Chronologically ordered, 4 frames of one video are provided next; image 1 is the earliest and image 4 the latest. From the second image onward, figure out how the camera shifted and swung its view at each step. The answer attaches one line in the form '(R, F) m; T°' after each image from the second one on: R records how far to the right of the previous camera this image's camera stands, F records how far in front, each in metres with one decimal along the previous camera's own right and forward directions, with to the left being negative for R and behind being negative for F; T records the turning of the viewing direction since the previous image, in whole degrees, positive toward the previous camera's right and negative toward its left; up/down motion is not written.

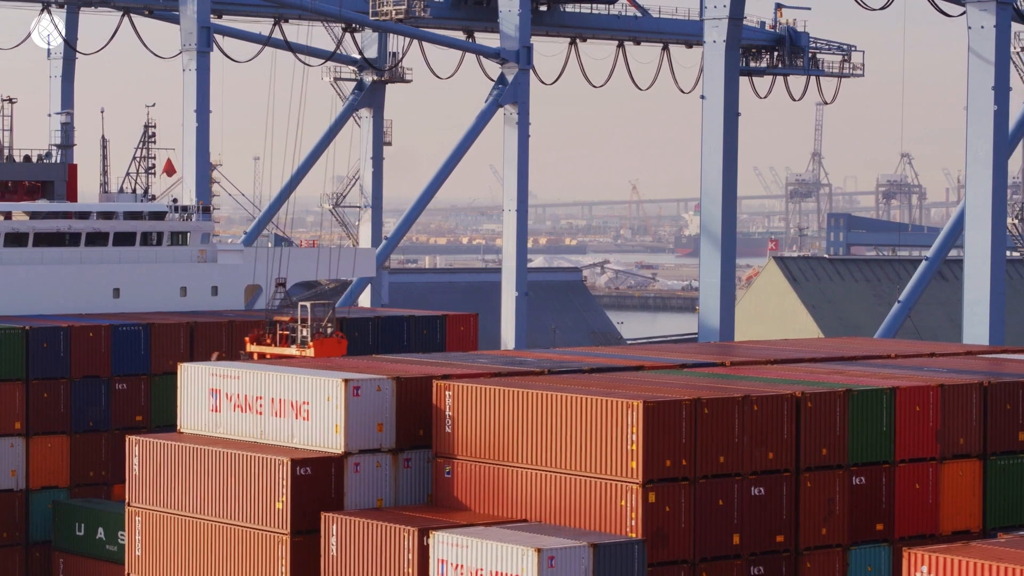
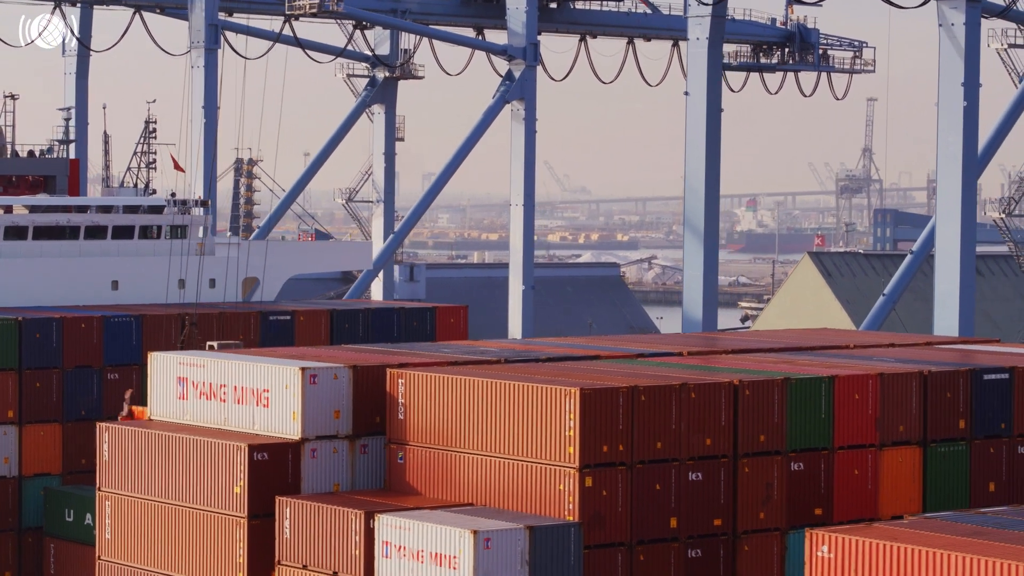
(+0.9, -0.5) m; -1°
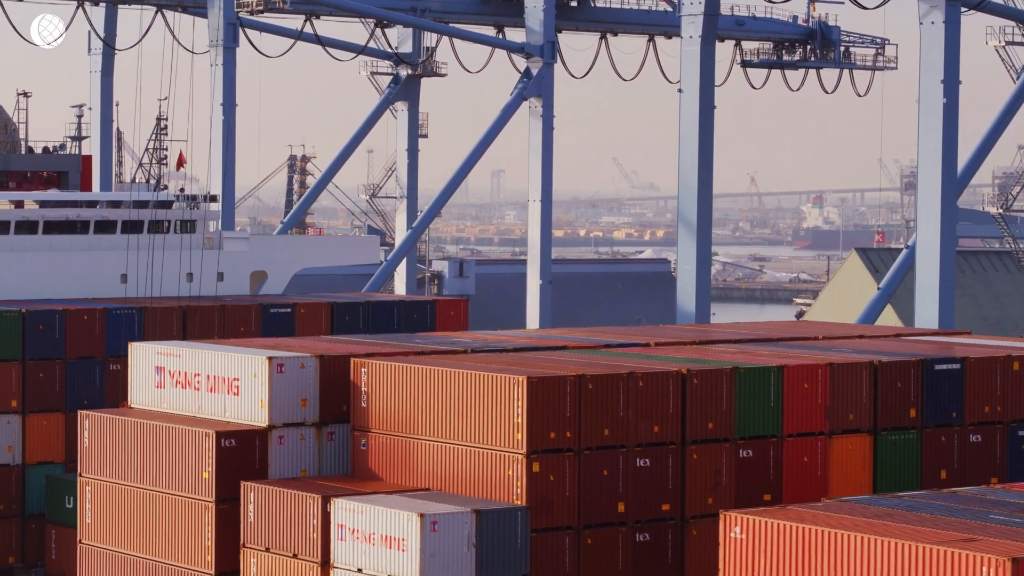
(+1.0, -0.4) m; -2°
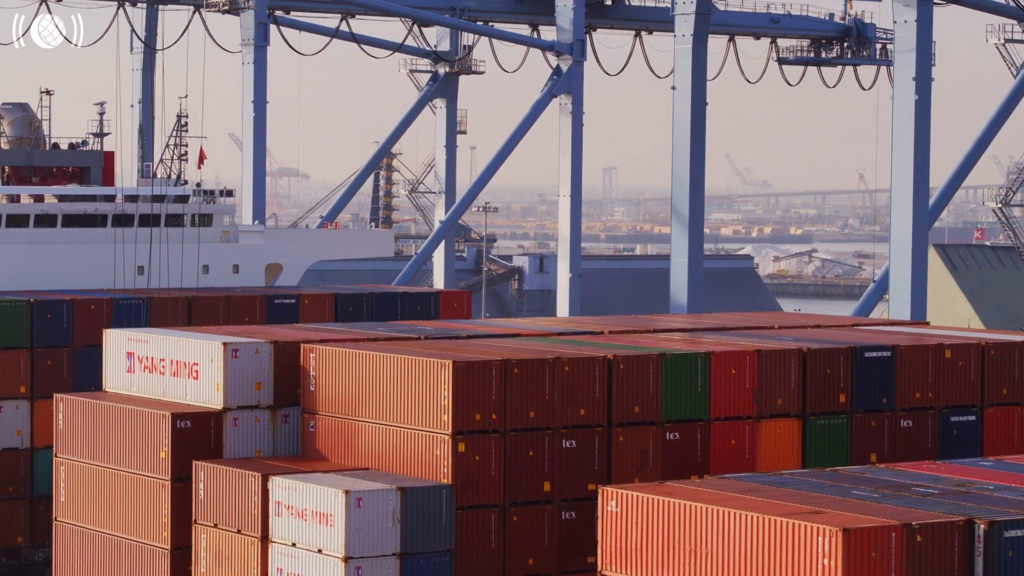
(+1.6, -0.6) m; -3°
